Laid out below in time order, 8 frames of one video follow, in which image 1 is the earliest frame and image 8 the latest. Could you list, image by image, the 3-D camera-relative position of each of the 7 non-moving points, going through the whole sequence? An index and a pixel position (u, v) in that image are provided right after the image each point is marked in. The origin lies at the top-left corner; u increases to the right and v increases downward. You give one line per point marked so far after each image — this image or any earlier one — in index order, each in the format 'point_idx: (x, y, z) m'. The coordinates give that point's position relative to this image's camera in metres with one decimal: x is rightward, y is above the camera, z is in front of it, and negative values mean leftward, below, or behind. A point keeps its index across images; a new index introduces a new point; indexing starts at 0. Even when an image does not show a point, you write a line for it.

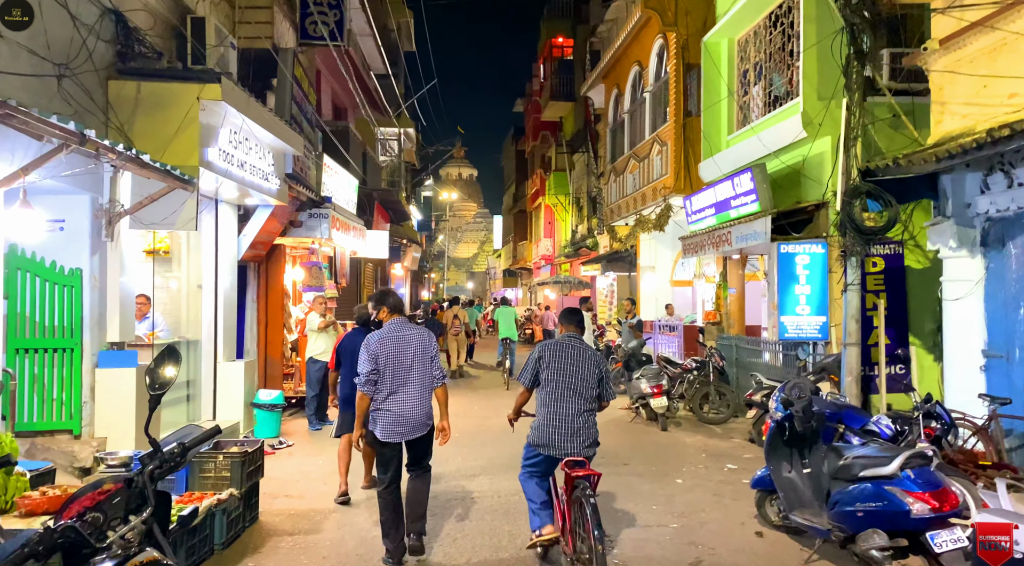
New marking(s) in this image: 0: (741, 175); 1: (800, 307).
0: (+3.3, +1.5, +10.0) m
1: (+3.8, -0.3, +9.2) m
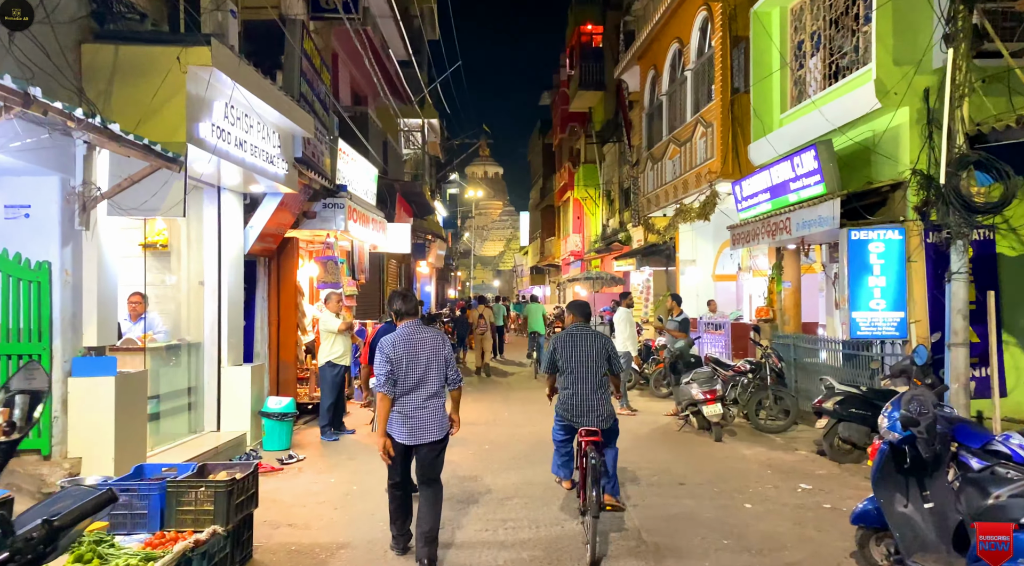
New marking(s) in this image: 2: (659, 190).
0: (+3.7, +1.6, +8.9) m
1: (+4.2, -0.2, +8.1) m
2: (+3.2, +2.0, +15.2) m
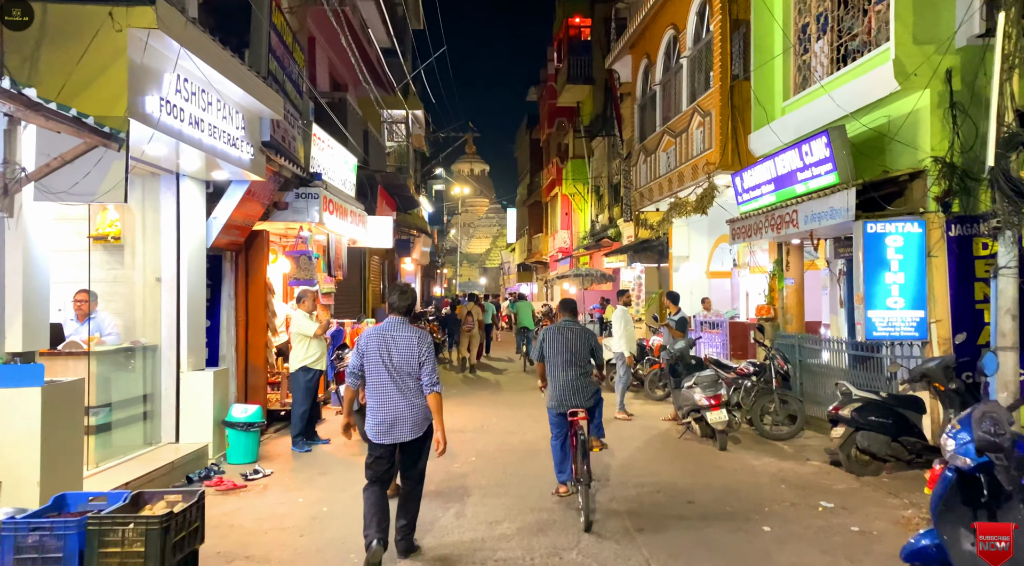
0: (+3.5, +1.7, +8.3) m
1: (+4.1, -0.2, +7.5) m
2: (+2.9, +2.1, +14.6) m
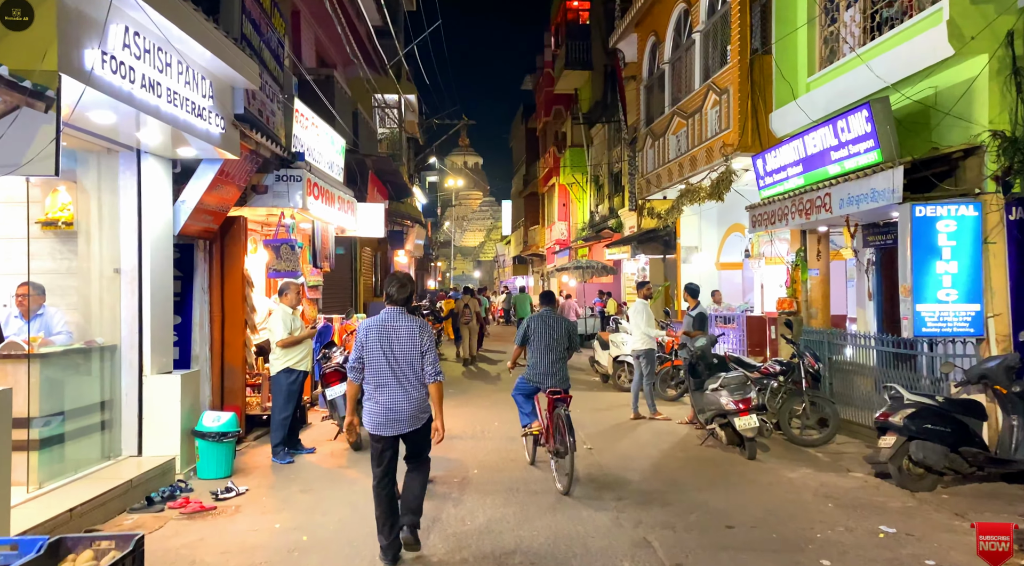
0: (+3.6, +1.8, +7.5) m
1: (+4.1, -0.1, +6.7) m
2: (+2.9, +2.2, +13.8) m
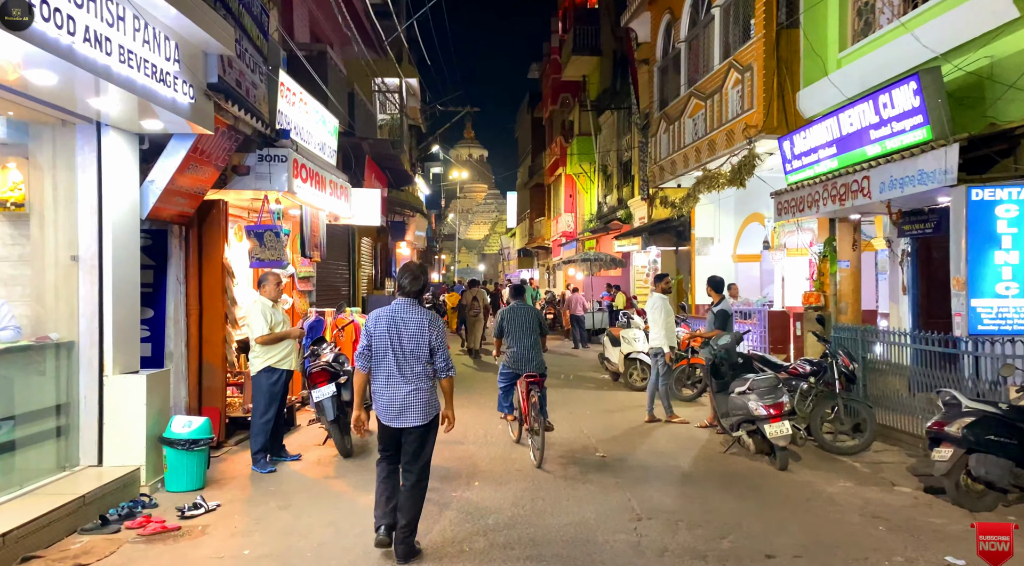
0: (+3.7, +1.9, +6.7) m
1: (+4.2, 0.0, +6.0) m
2: (+3.0, +2.4, +13.0) m
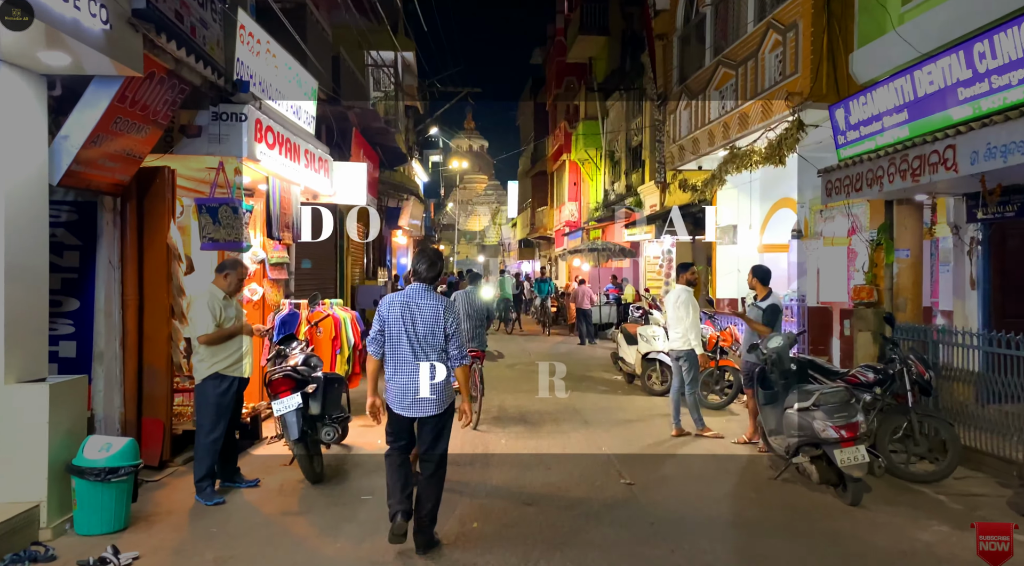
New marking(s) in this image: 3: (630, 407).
0: (+3.7, +1.9, +5.4) m
1: (+4.2, 0.0, +4.7) m
2: (+3.1, +2.5, +11.7) m
3: (+1.6, -1.6, +9.4) m
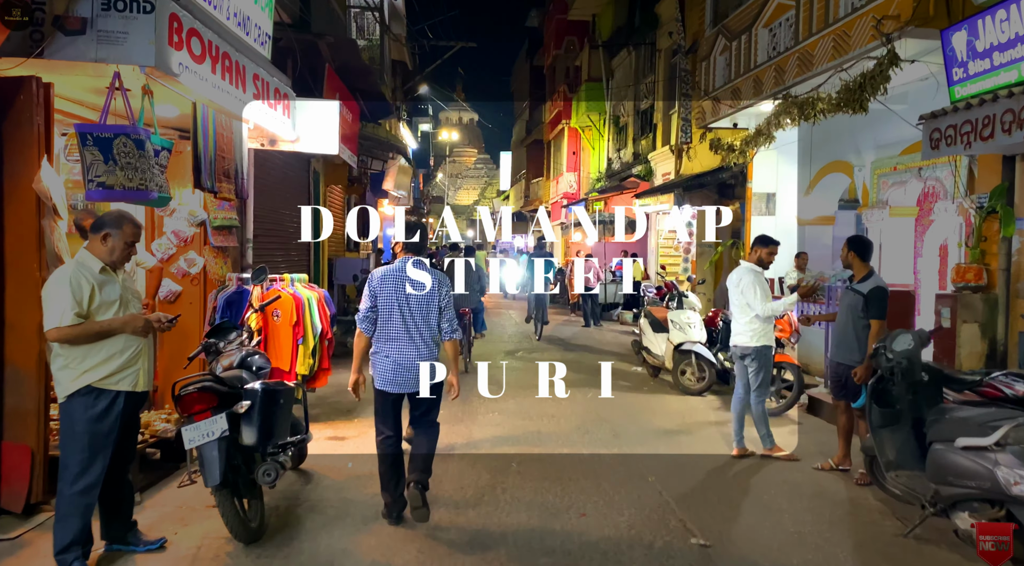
0: (+3.9, +2.0, +3.6) m
1: (+4.4, +0.1, +2.9) m
2: (+3.2, +2.8, +9.9) m
3: (+1.6, -1.4, +7.6) m
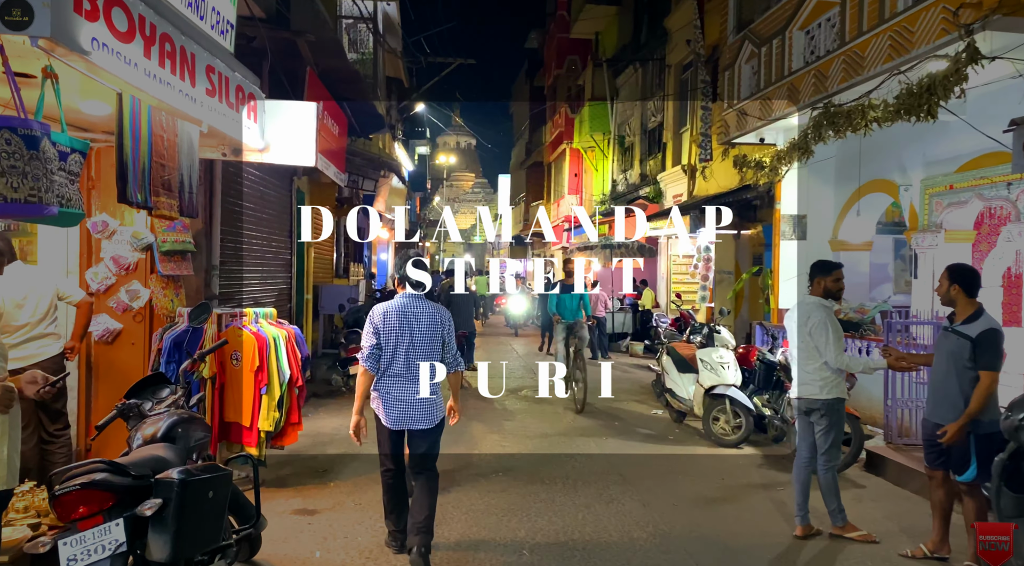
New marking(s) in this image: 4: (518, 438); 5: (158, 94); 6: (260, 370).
0: (+4.0, +1.8, +2.6) m
1: (+4.5, -0.1, +1.8) m
2: (+3.3, +2.4, +8.8) m
3: (+1.7, -1.7, +6.5) m
4: (+0.1, -1.7, +7.6) m
5: (-2.1, +1.1, +4.2) m
6: (-1.9, -0.6, +5.2) m
